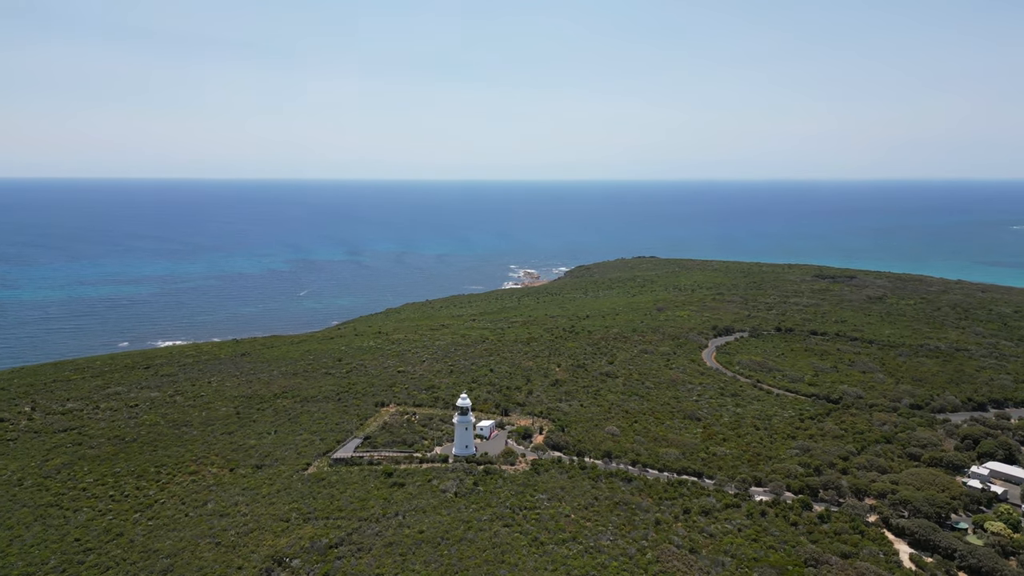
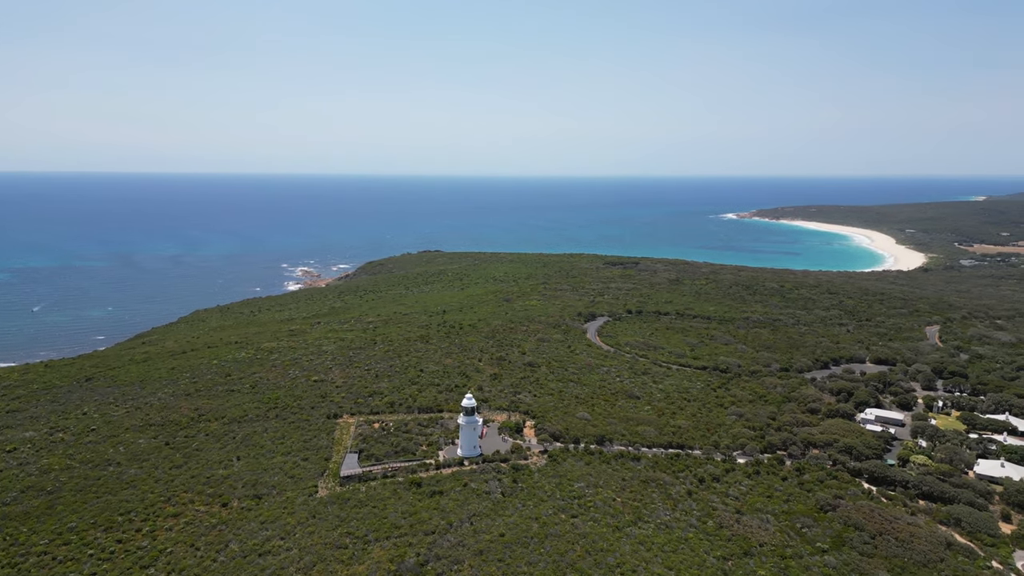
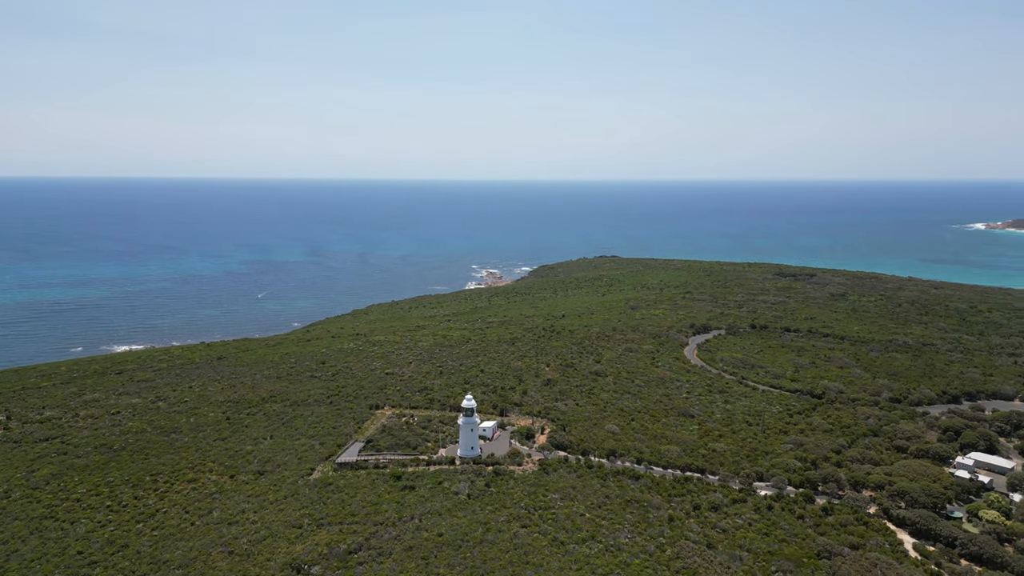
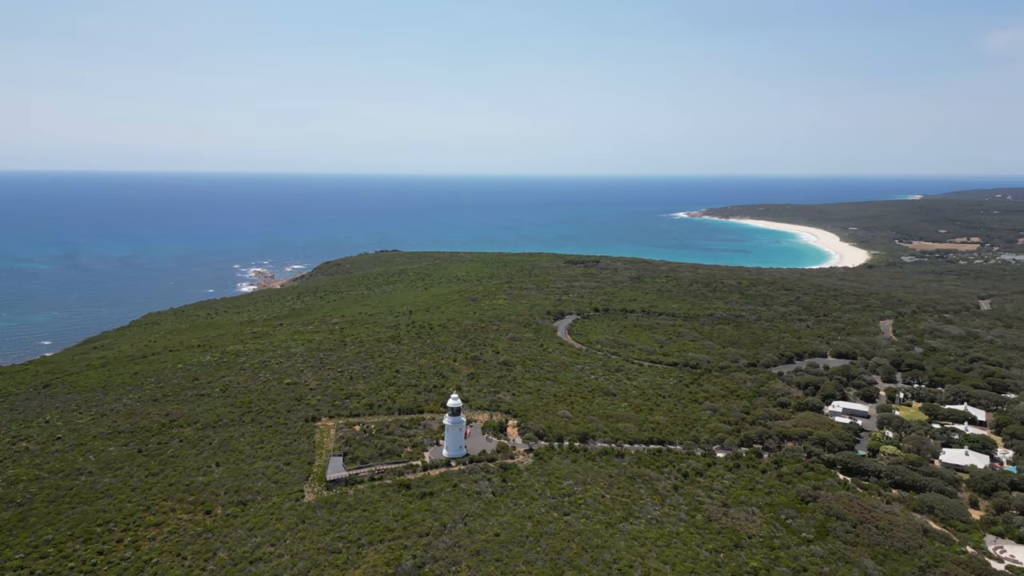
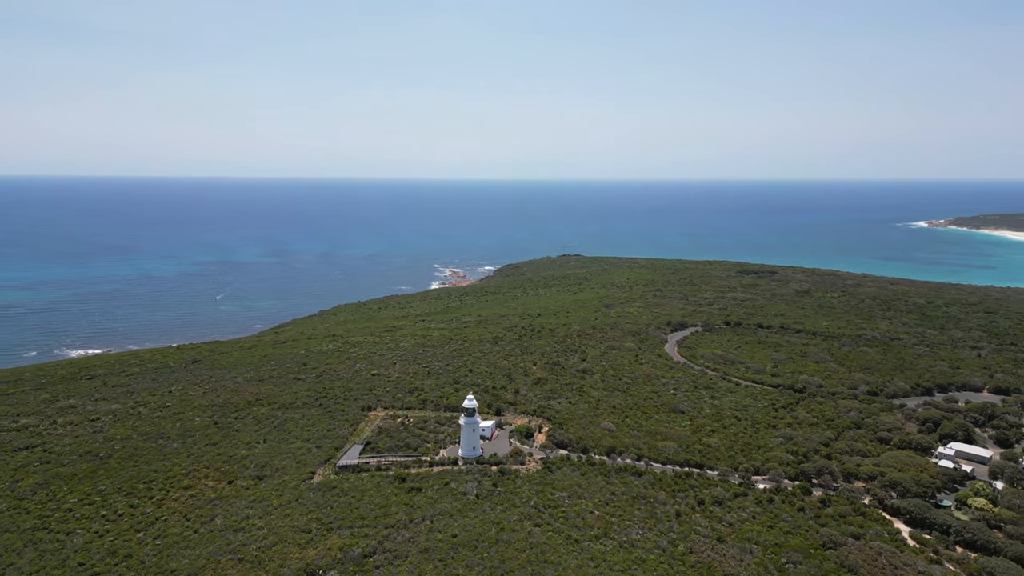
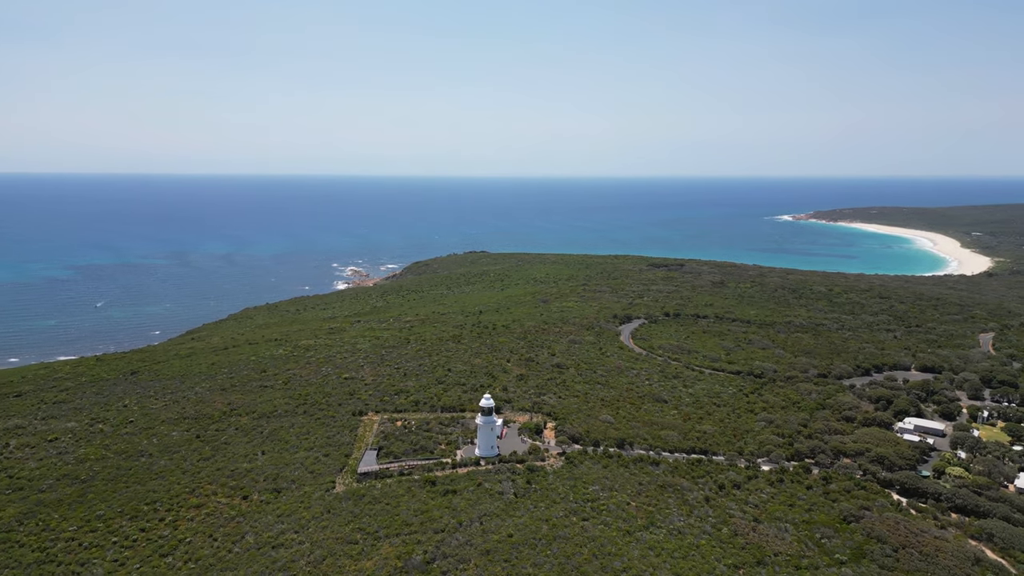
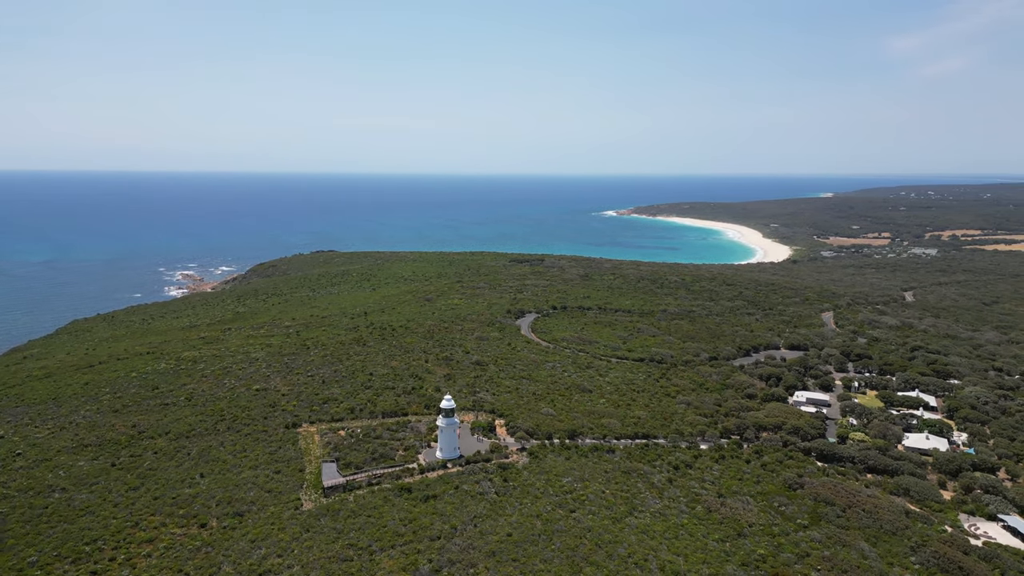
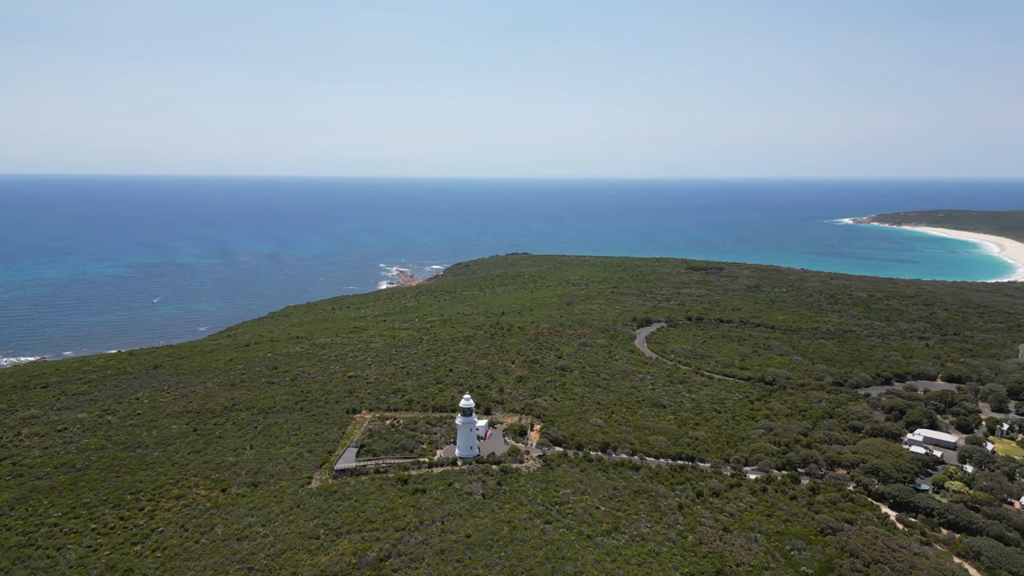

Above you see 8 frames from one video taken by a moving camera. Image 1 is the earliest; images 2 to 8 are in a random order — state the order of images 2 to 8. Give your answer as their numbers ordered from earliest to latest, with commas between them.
3, 5, 8, 6, 2, 4, 7
